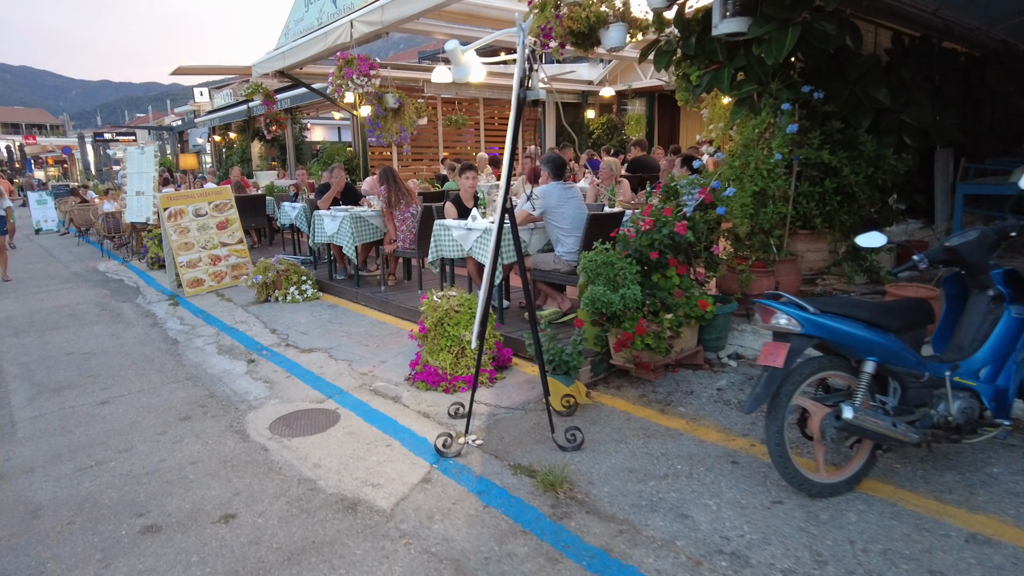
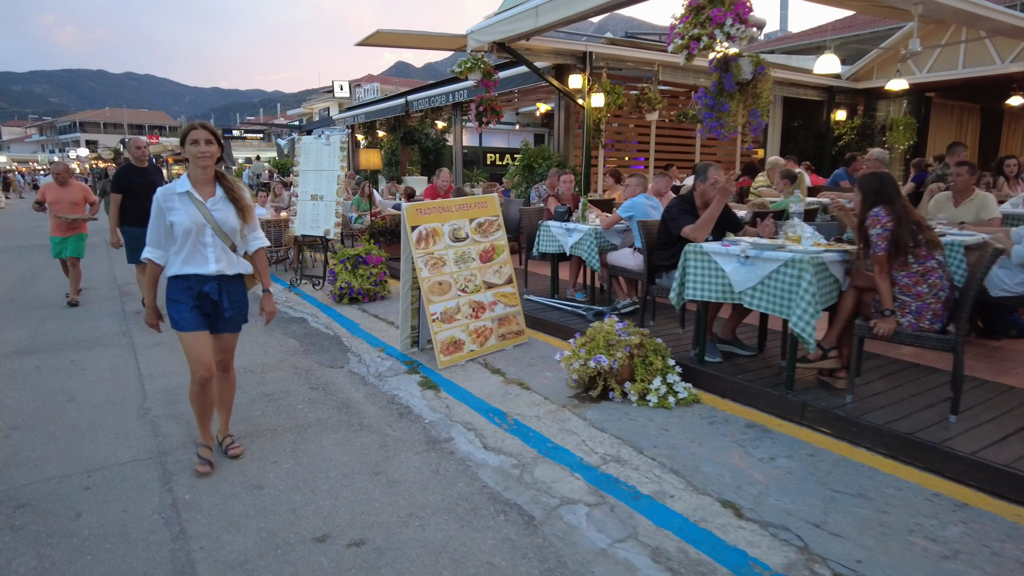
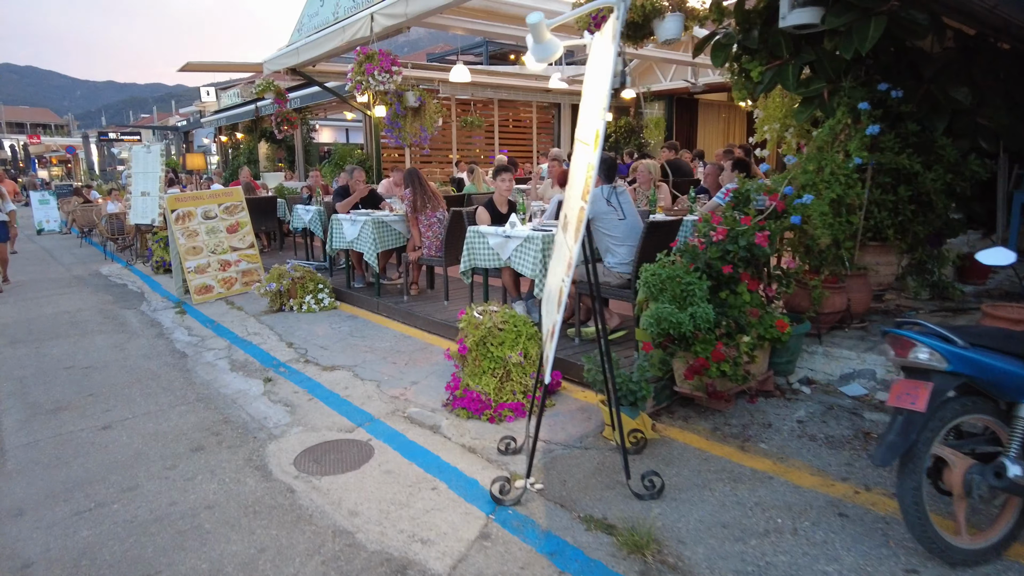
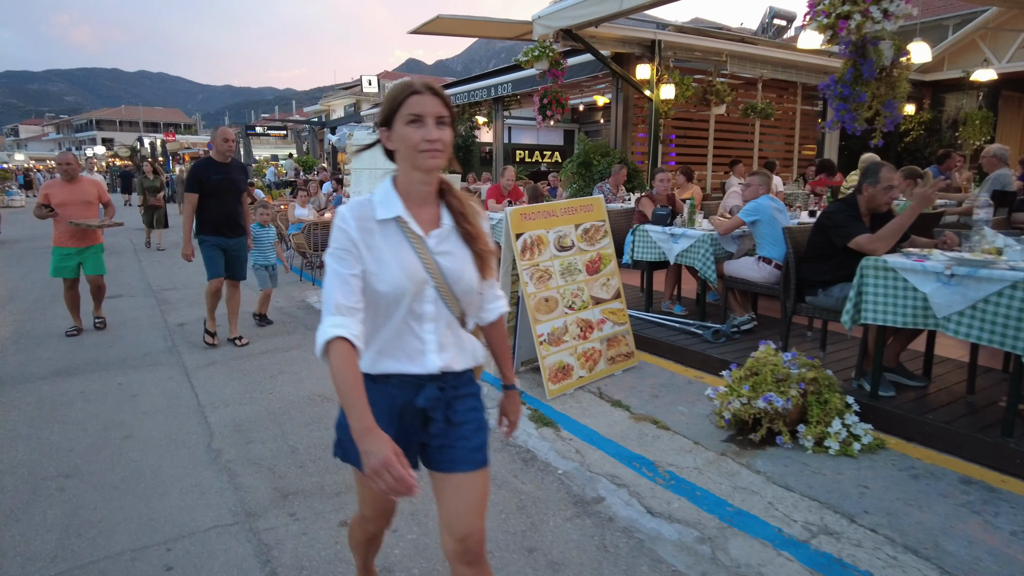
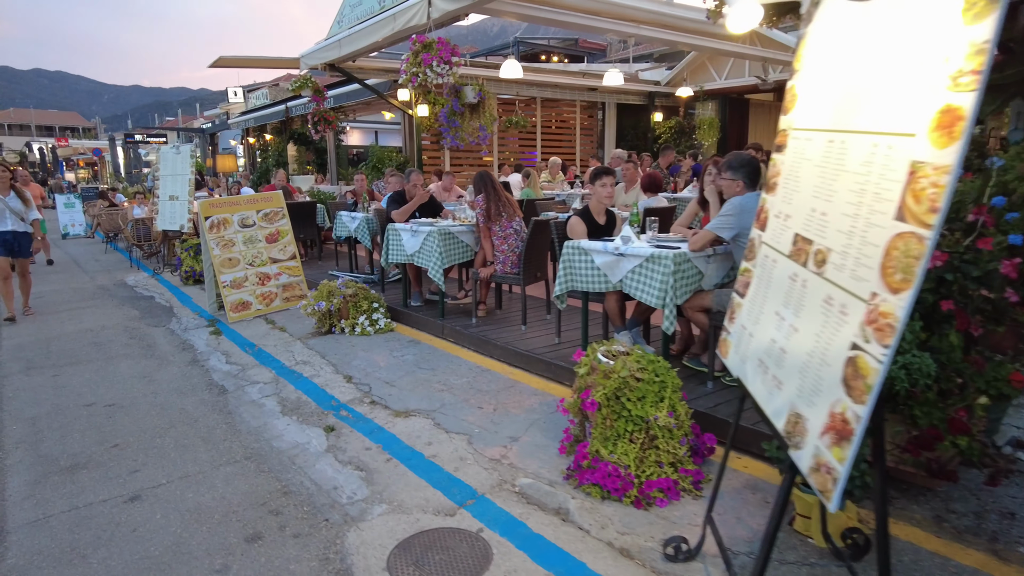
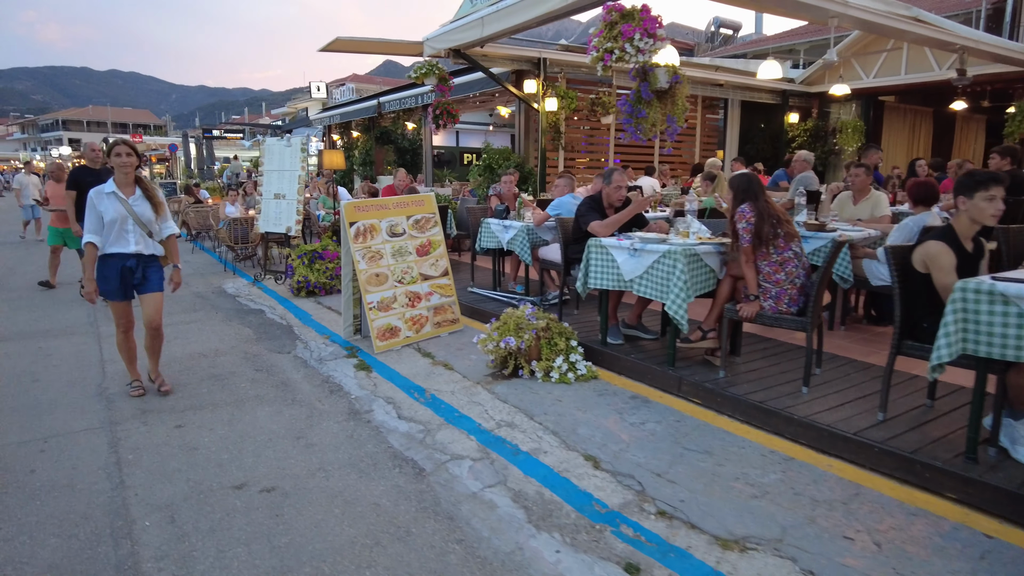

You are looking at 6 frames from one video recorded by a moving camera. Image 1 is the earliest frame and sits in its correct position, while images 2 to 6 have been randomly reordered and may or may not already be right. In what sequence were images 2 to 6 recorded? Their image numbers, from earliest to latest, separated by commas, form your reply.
3, 5, 6, 2, 4
